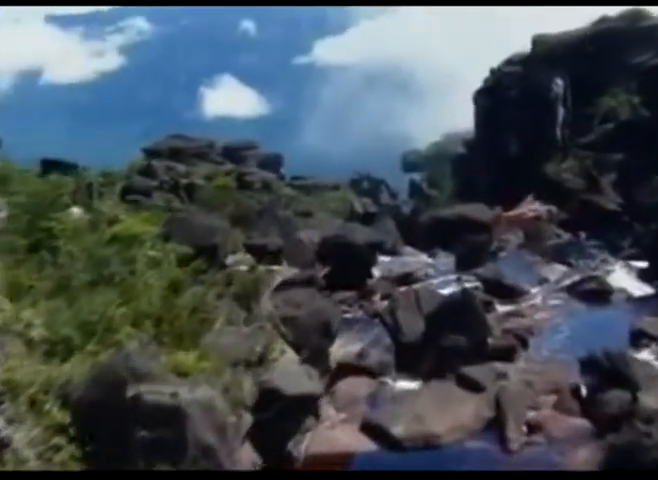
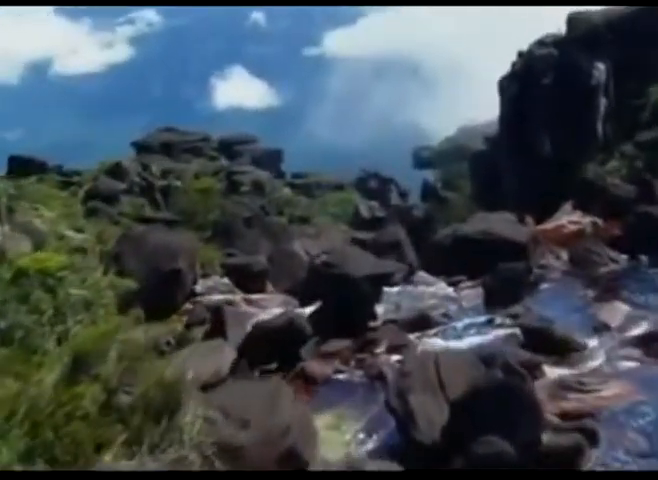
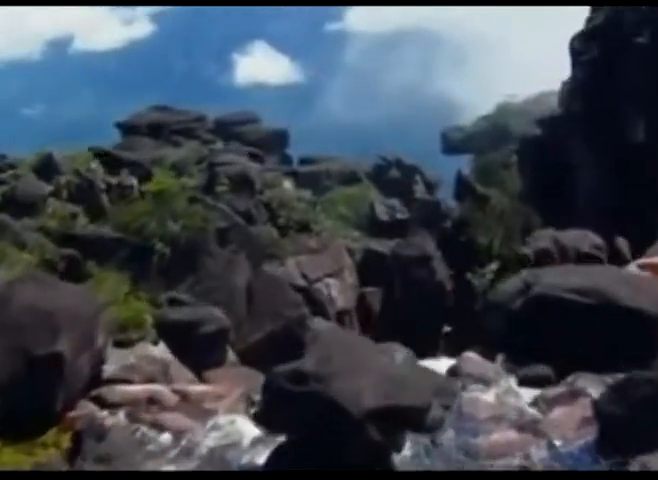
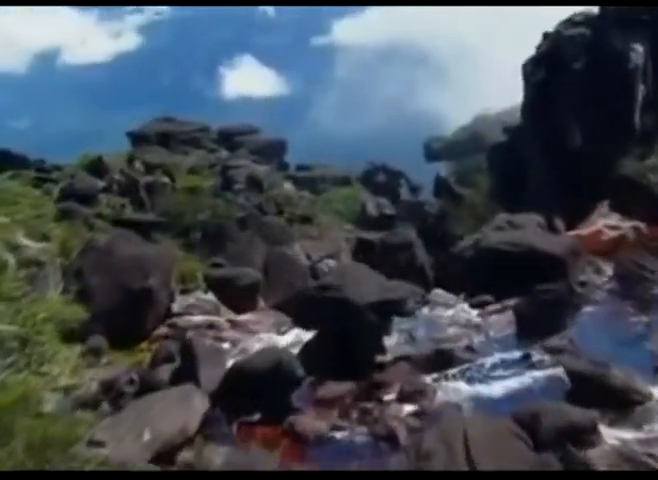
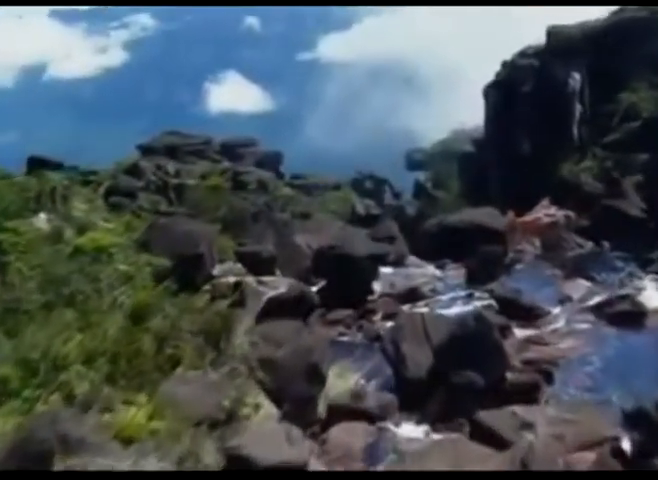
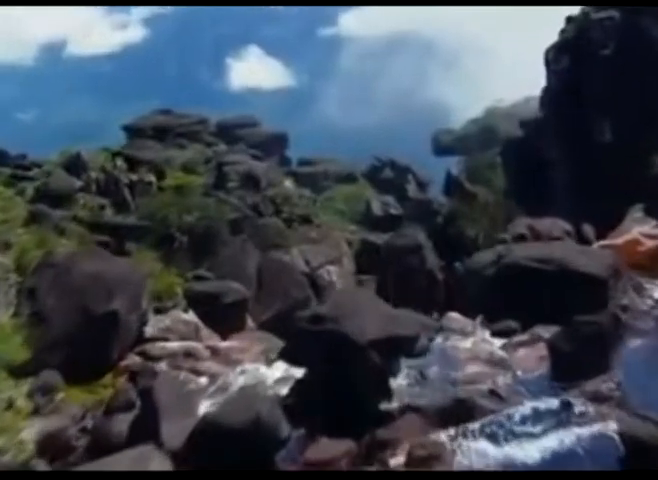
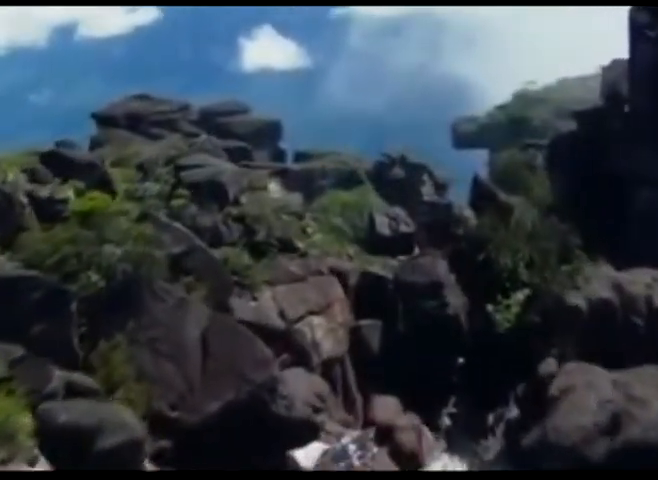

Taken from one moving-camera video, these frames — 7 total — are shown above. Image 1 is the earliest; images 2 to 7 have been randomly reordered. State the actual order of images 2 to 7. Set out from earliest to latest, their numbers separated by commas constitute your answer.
5, 2, 4, 6, 3, 7
